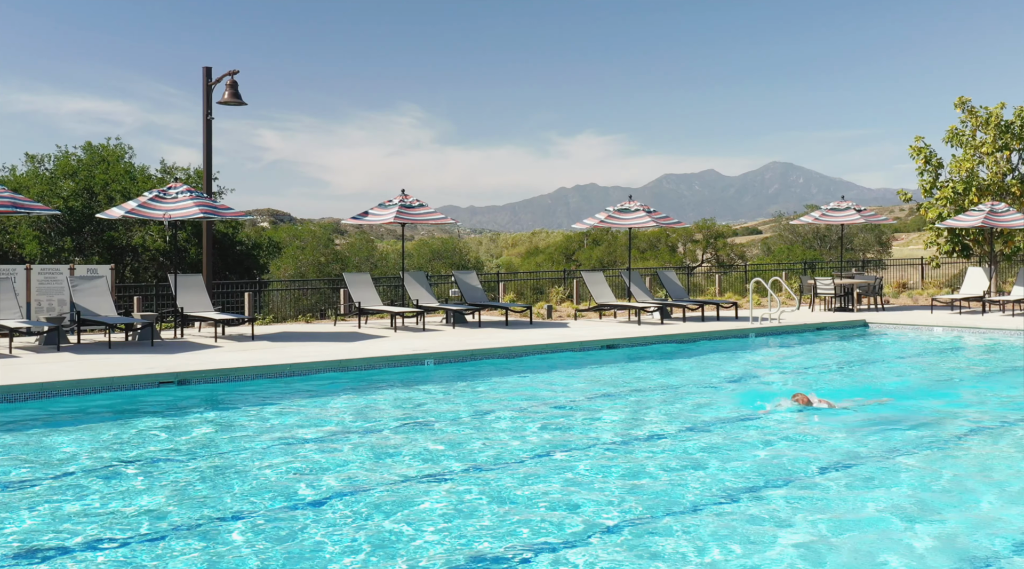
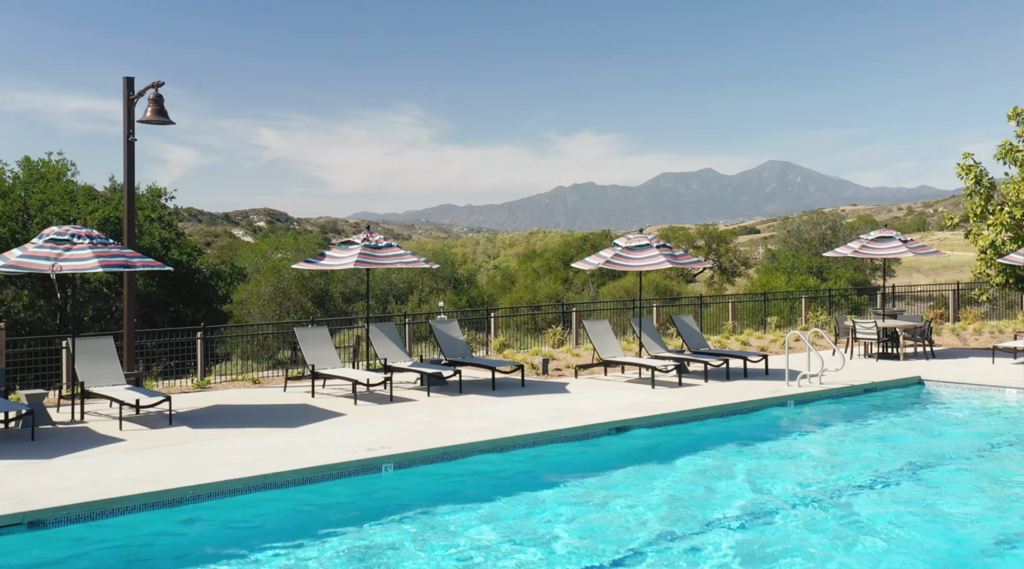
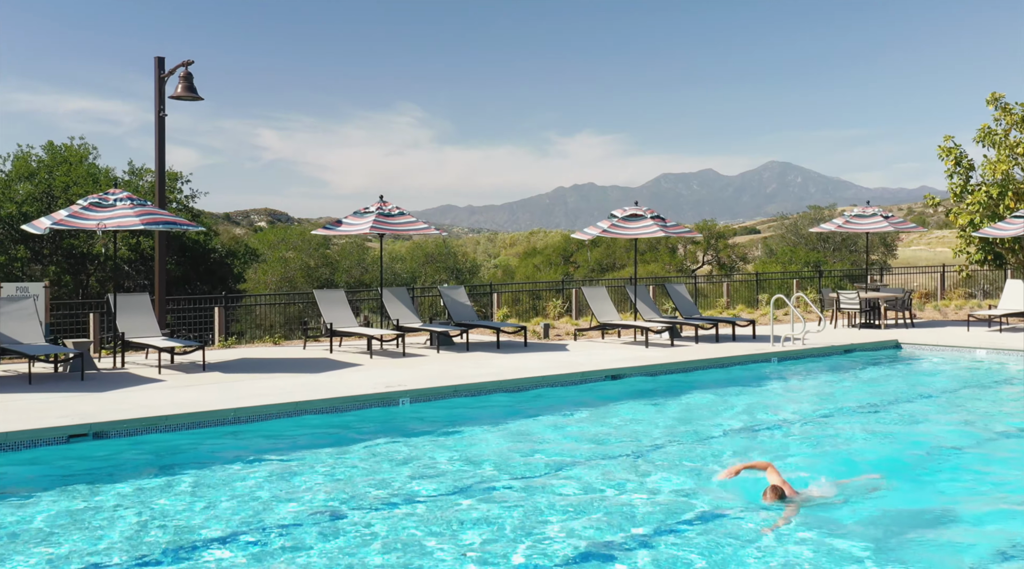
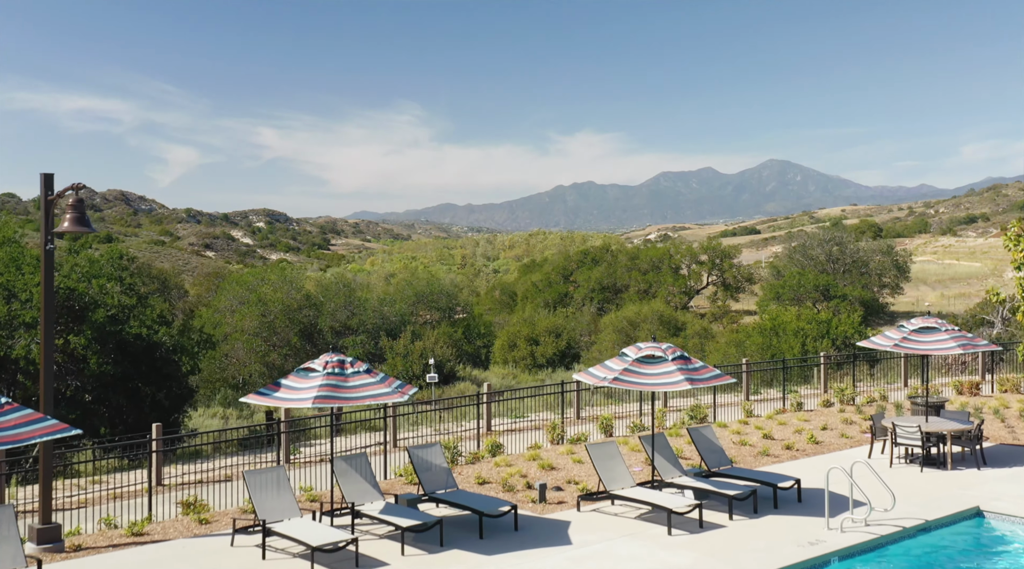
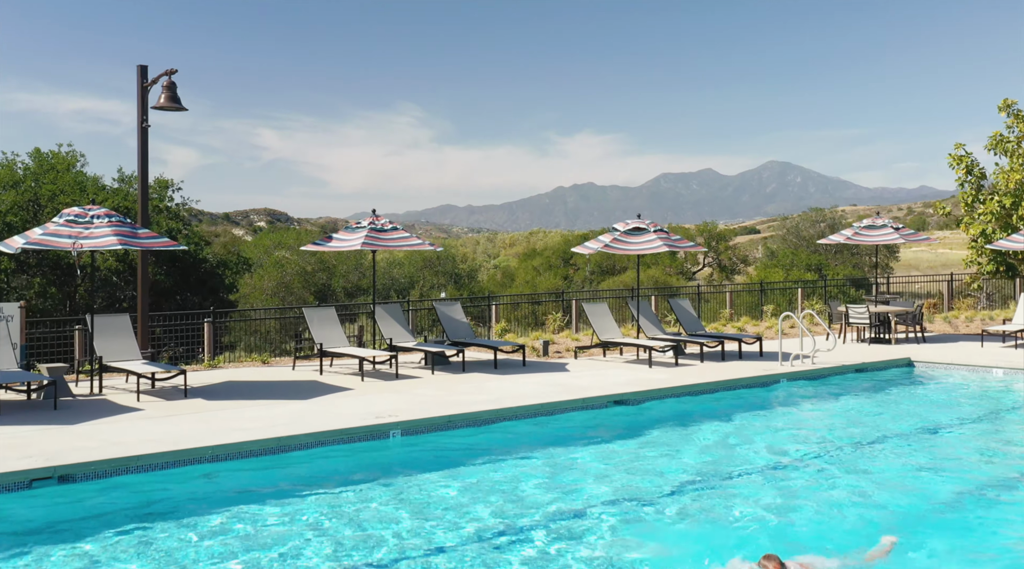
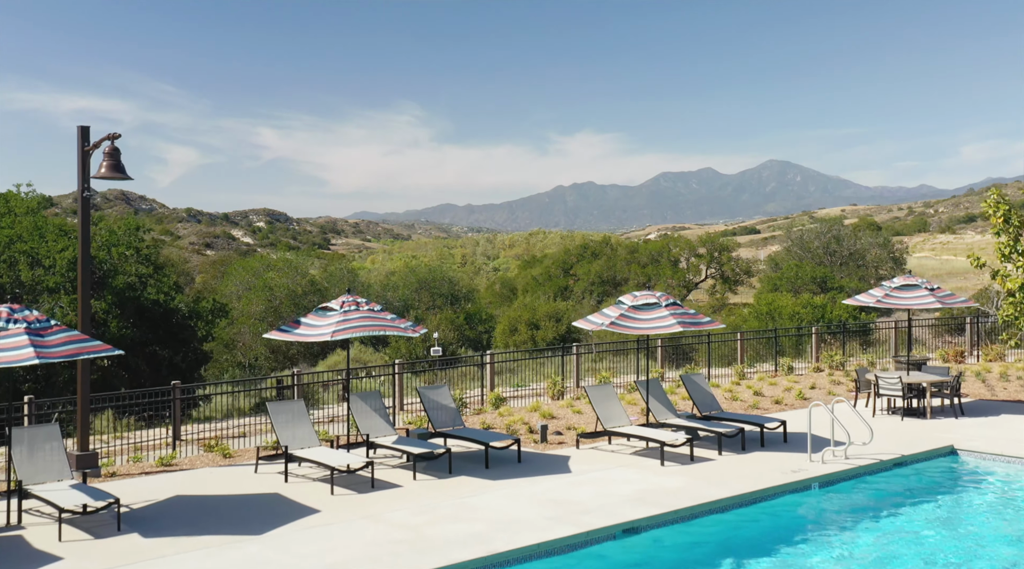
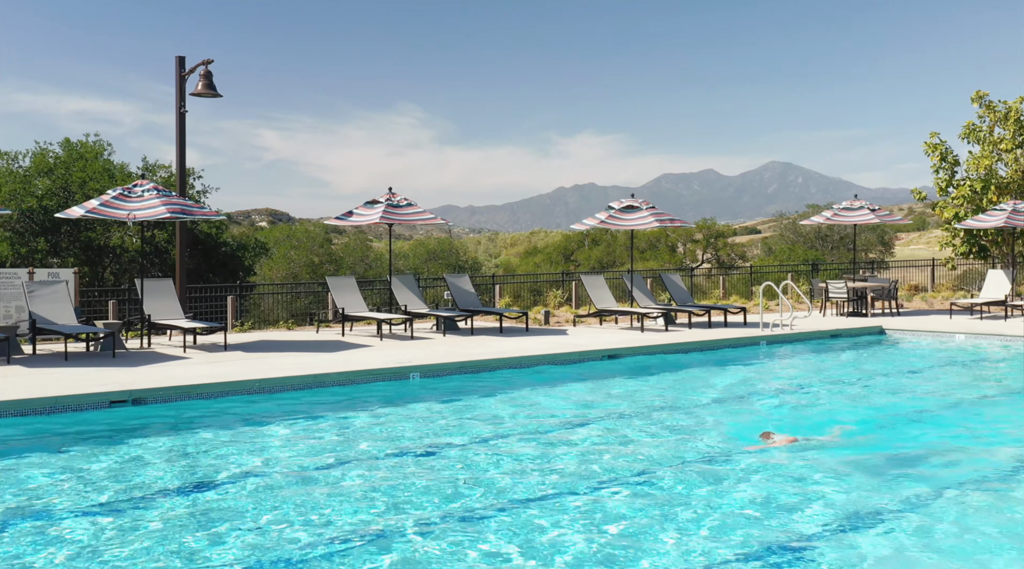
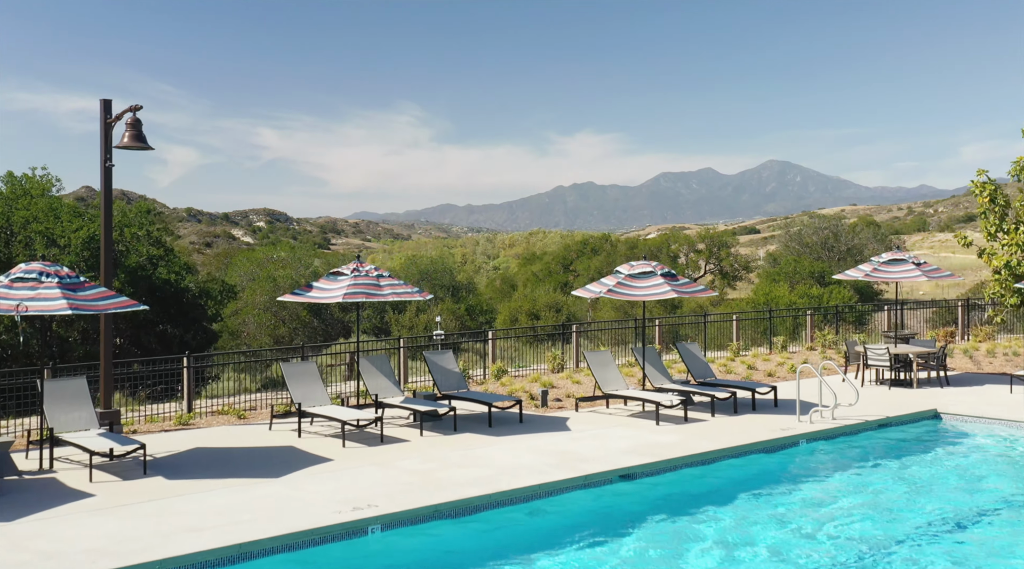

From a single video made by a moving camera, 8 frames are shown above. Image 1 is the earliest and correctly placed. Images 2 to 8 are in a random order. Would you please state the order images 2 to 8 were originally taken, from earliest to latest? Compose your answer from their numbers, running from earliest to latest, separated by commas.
7, 3, 5, 2, 8, 6, 4
